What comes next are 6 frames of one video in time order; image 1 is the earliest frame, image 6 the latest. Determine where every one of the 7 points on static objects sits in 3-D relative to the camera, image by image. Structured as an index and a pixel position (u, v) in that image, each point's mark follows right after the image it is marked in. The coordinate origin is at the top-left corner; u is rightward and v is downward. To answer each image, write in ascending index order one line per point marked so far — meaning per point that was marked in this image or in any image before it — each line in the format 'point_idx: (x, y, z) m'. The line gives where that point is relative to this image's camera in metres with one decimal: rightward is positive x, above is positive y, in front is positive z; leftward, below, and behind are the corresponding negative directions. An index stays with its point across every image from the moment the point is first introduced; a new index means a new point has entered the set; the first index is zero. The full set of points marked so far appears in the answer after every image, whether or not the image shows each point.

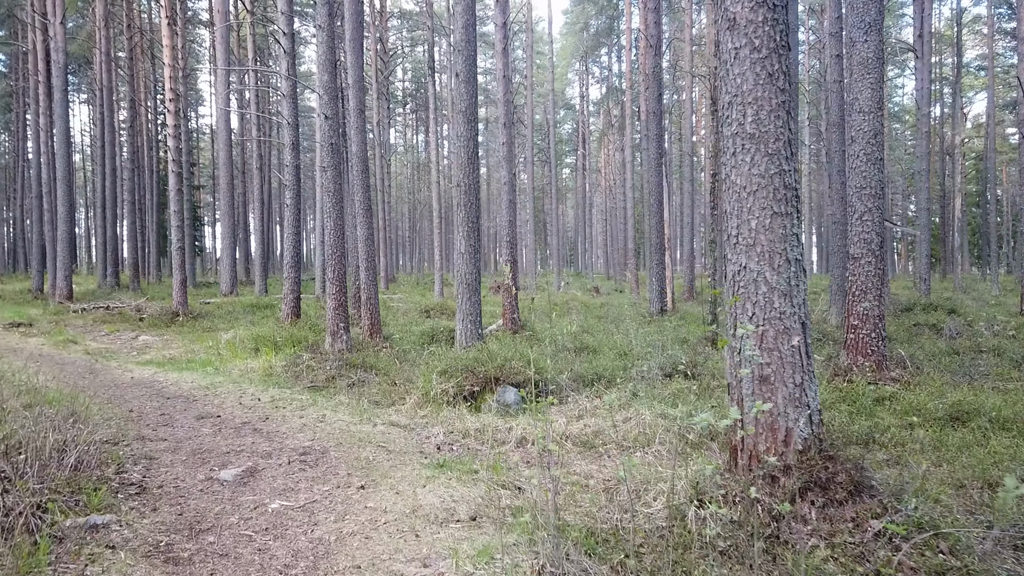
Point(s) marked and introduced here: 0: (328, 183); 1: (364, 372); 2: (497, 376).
0: (-2.4, +1.4, +9.8) m
1: (-1.7, -1.0, +8.8) m
2: (-0.1, -0.8, +6.8) m
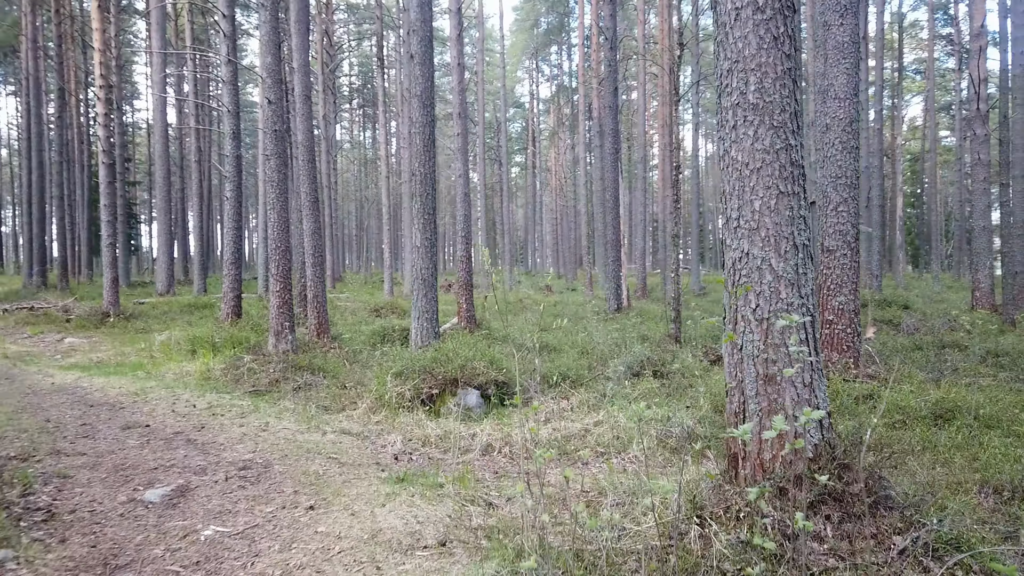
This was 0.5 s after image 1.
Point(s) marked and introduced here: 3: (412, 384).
0: (-2.9, +1.4, +9.2) m
1: (-2.2, -0.9, +8.2) m
2: (-0.5, -0.7, +6.3) m
3: (-0.8, -0.8, +6.2) m
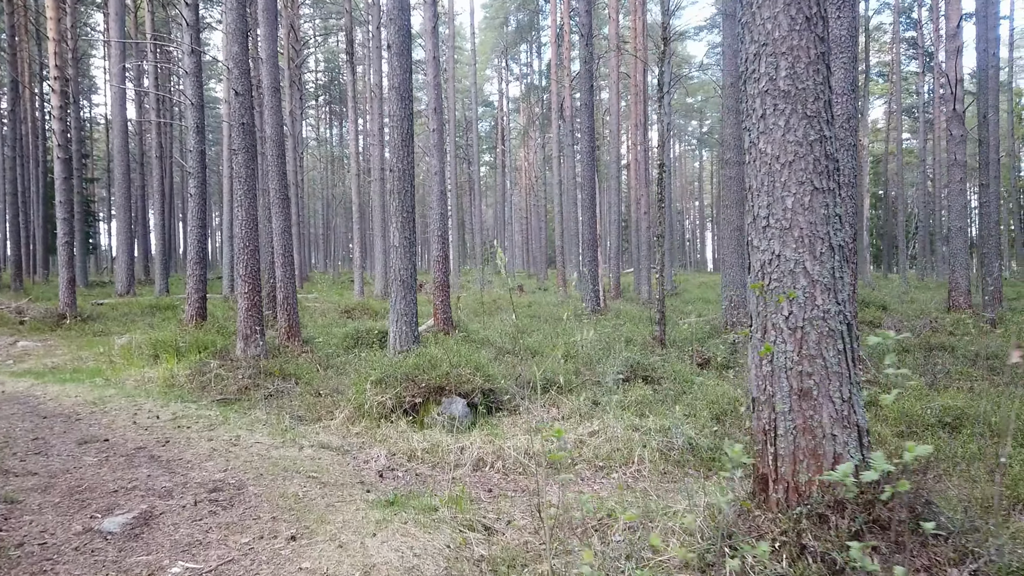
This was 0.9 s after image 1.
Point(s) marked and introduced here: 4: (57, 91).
0: (-3.1, +1.4, +8.7) m
1: (-2.3, -1.0, +7.8) m
2: (-0.6, -0.8, +5.9) m
3: (-0.9, -0.8, +5.9) m
4: (-8.9, +3.8, +14.9) m
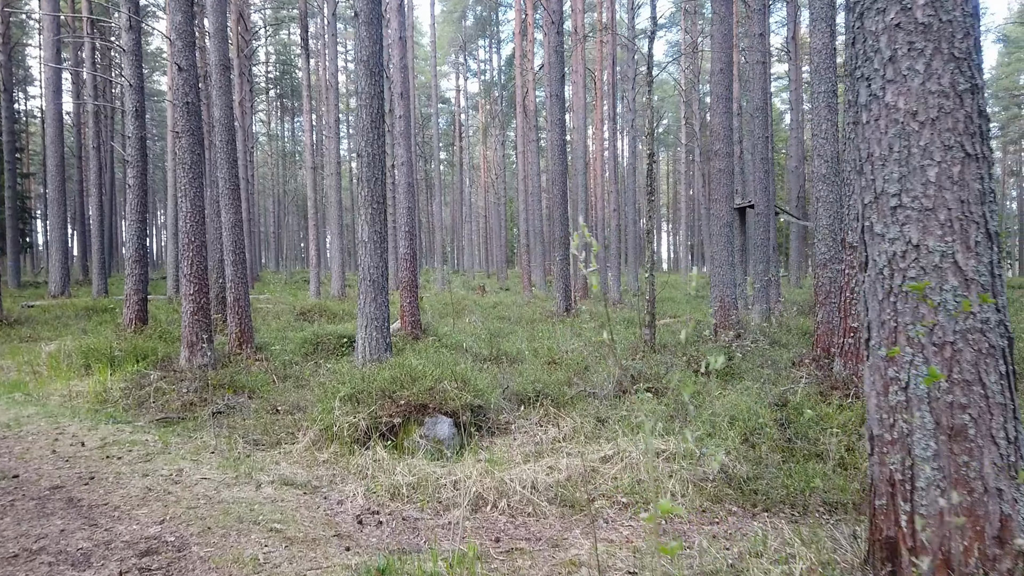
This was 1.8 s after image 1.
0: (-3.3, +1.4, +7.7) m
1: (-2.5, -1.0, +6.8) m
2: (-0.6, -0.8, +5.1) m
3: (-0.9, -0.8, +5.0) m
4: (-9.5, +3.8, +13.5) m
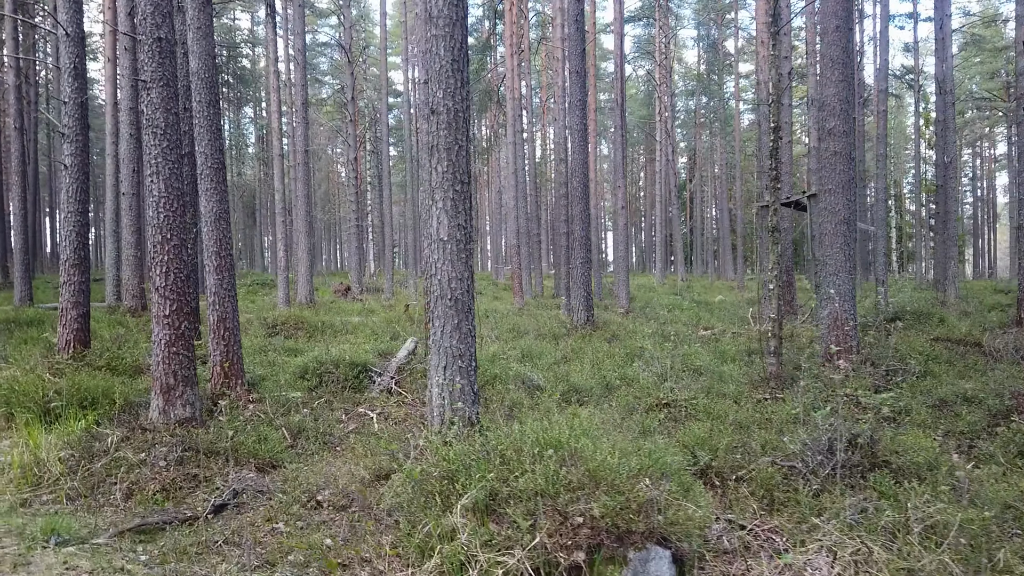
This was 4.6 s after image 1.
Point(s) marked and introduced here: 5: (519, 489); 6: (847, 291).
0: (-2.5, +1.2, +5.4) m
1: (-1.6, -1.1, +4.6) m
2: (+0.4, -0.9, +3.0) m
3: (+0.1, -0.9, +2.9) m
4: (-9.1, +3.7, +10.7) m
5: (0.0, -0.8, +3.1) m
6: (+3.4, 0.0, +7.6) m
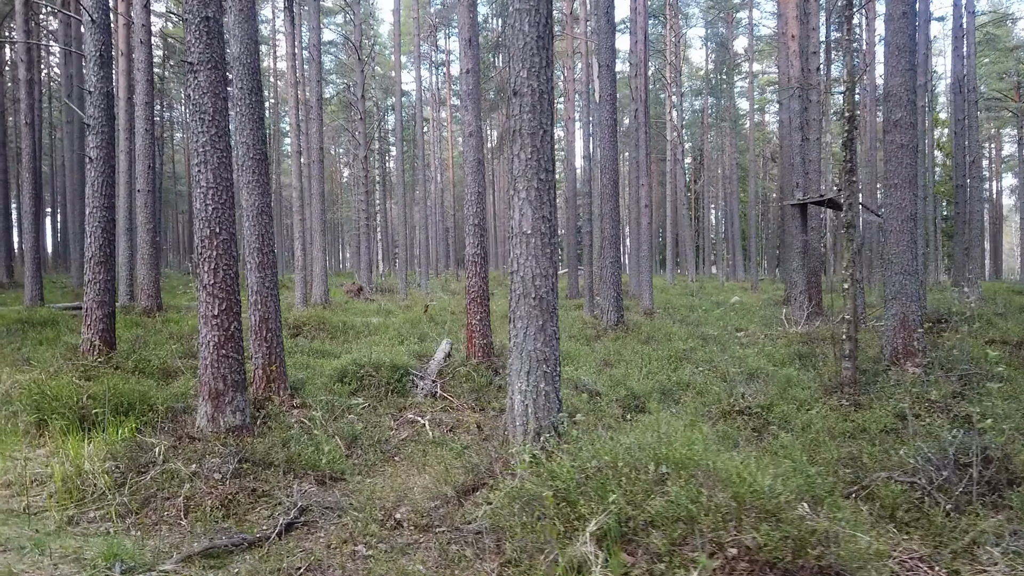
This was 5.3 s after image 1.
0: (-2.1, +1.3, +5.0) m
1: (-1.2, -1.1, +4.2) m
2: (+0.9, -0.9, +2.6) m
3: (+0.5, -0.9, +2.5) m
4: (-8.6, +3.7, +10.3) m
5: (+0.5, -0.8, +2.8) m
6: (+3.8, 0.0, +7.2) m
